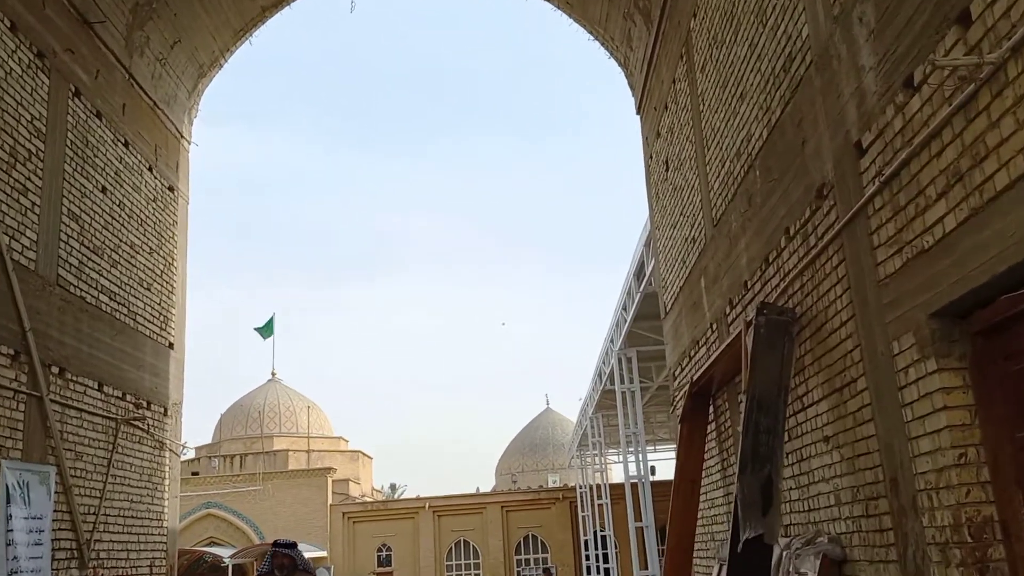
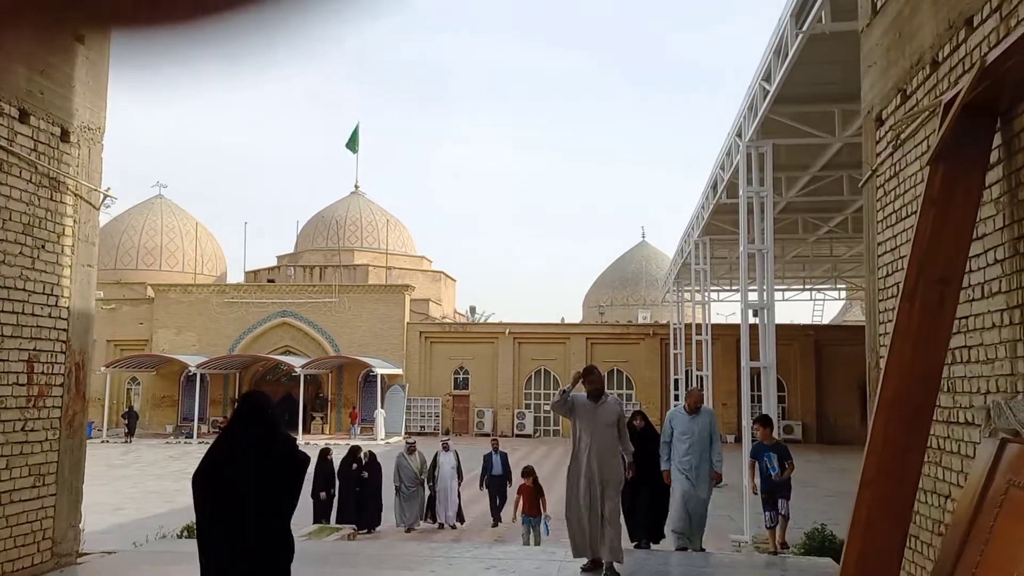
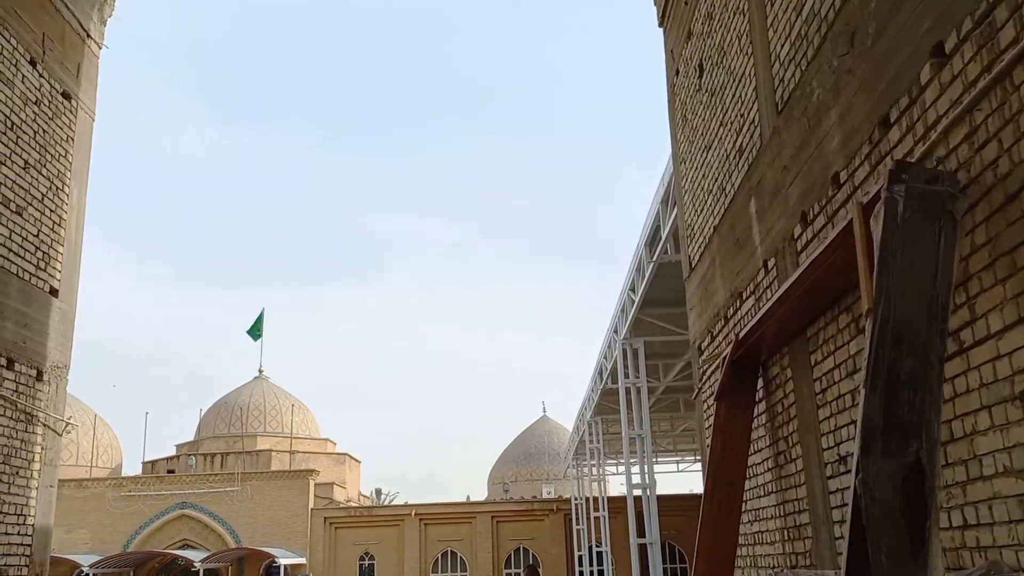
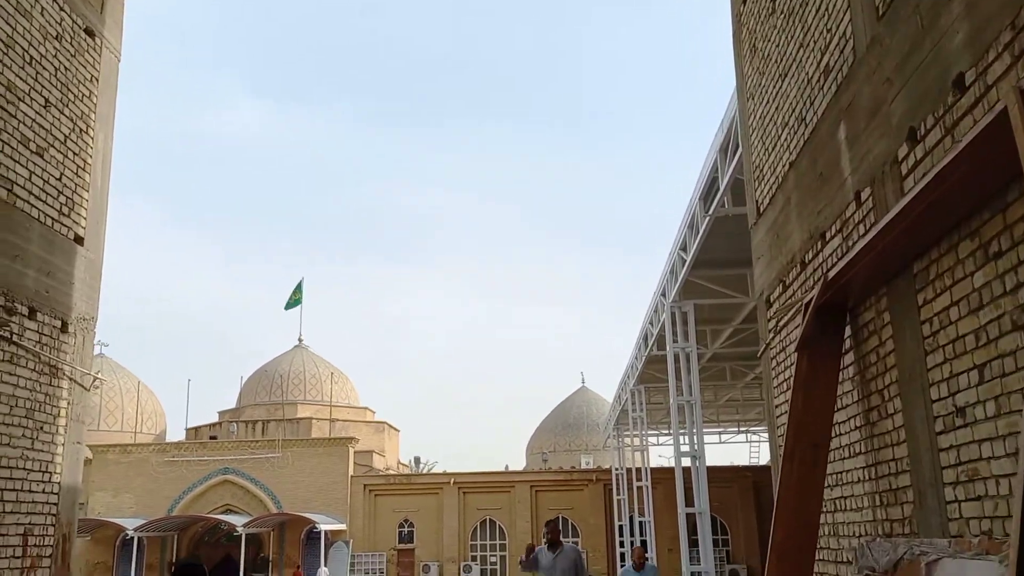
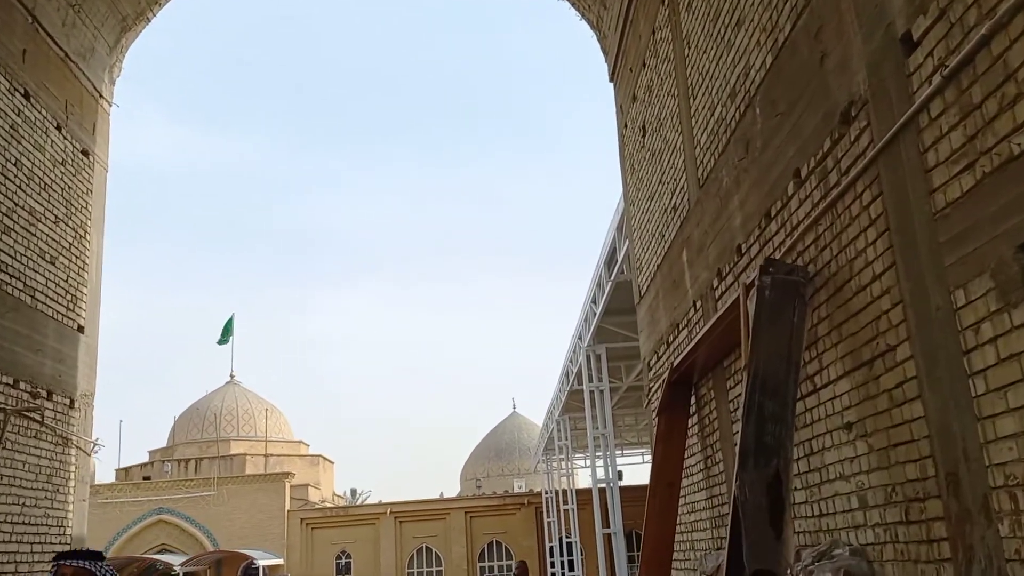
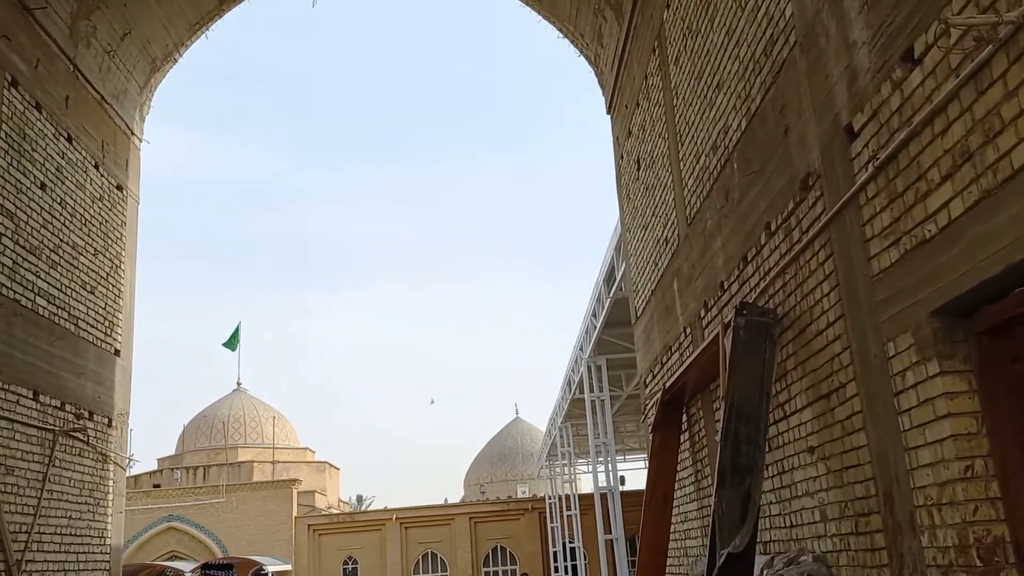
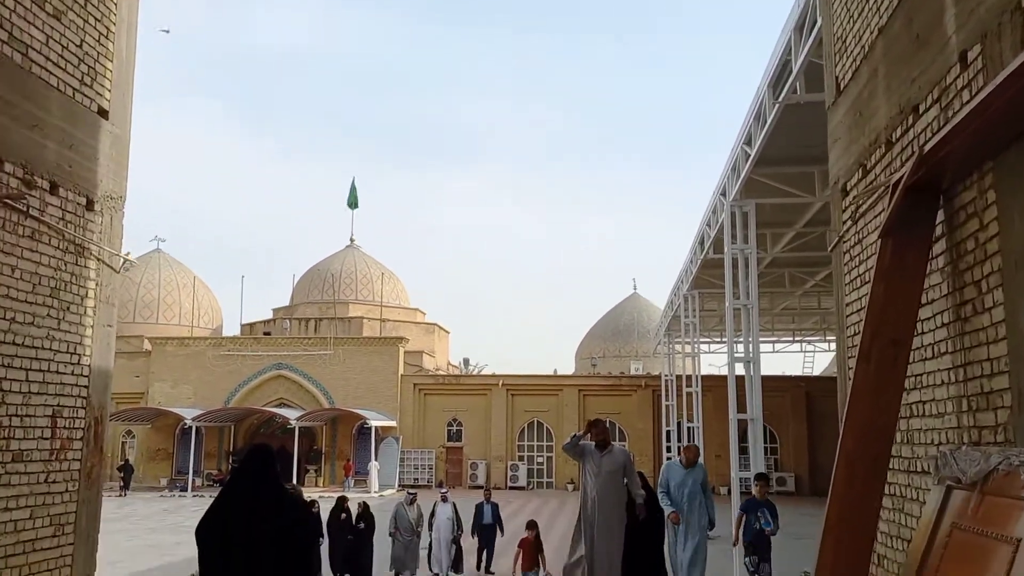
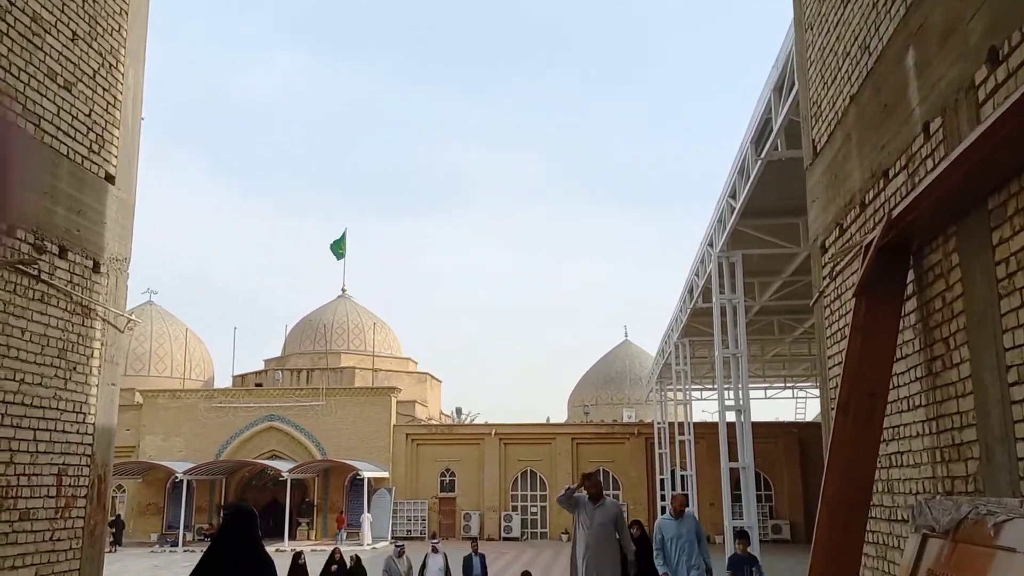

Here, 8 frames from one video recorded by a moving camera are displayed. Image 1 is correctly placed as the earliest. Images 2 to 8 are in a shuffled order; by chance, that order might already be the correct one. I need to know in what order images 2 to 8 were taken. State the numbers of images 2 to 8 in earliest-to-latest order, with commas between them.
6, 5, 3, 4, 8, 7, 2
